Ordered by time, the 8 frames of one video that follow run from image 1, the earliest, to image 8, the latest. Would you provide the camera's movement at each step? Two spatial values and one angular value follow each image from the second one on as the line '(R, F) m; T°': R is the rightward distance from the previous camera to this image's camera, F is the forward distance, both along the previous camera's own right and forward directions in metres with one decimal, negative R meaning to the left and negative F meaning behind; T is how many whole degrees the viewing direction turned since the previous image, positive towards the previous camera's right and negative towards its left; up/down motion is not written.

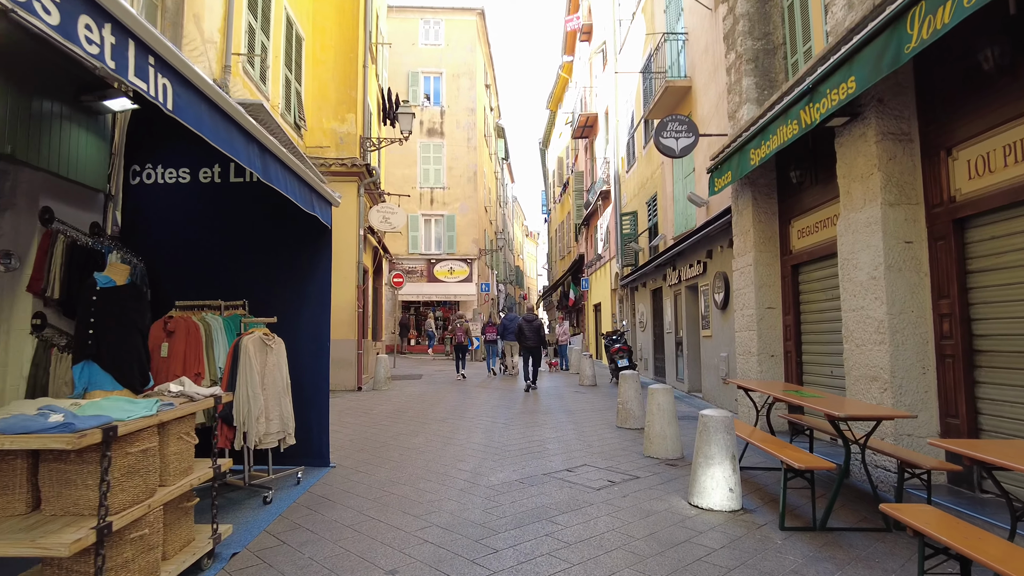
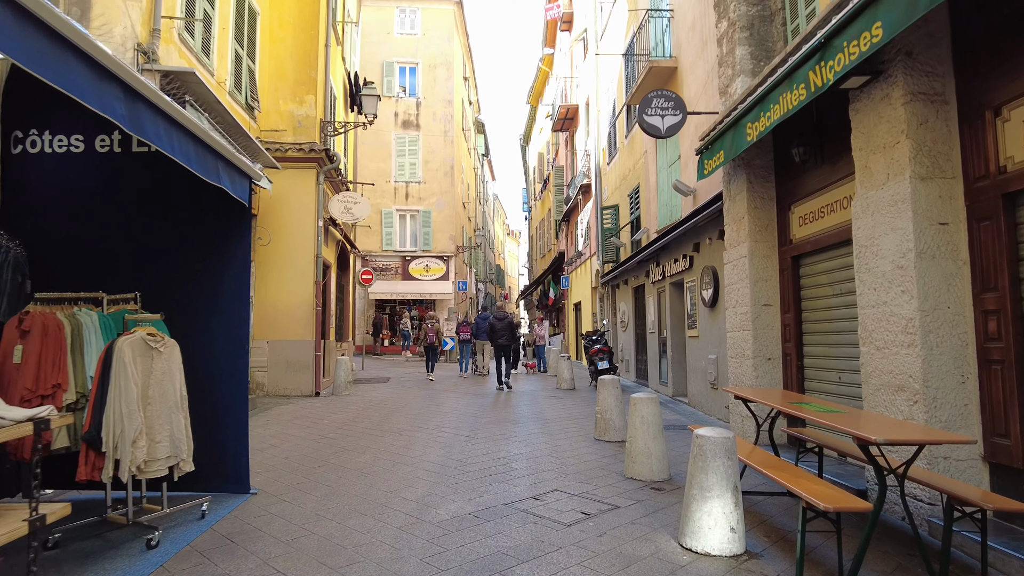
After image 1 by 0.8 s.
(+0.2, +1.0) m; +2°
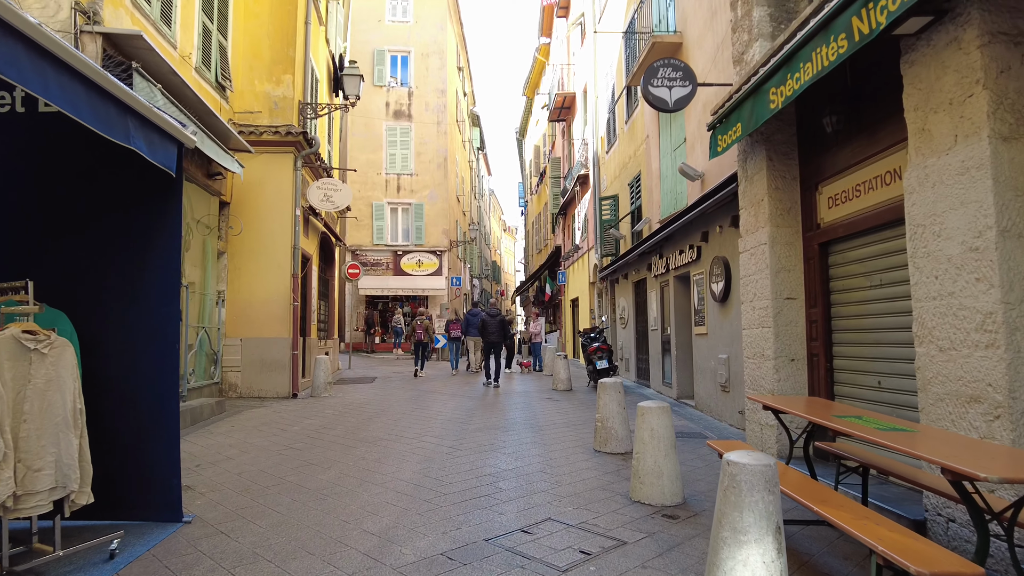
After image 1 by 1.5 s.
(+0.1, +0.9) m; 0°
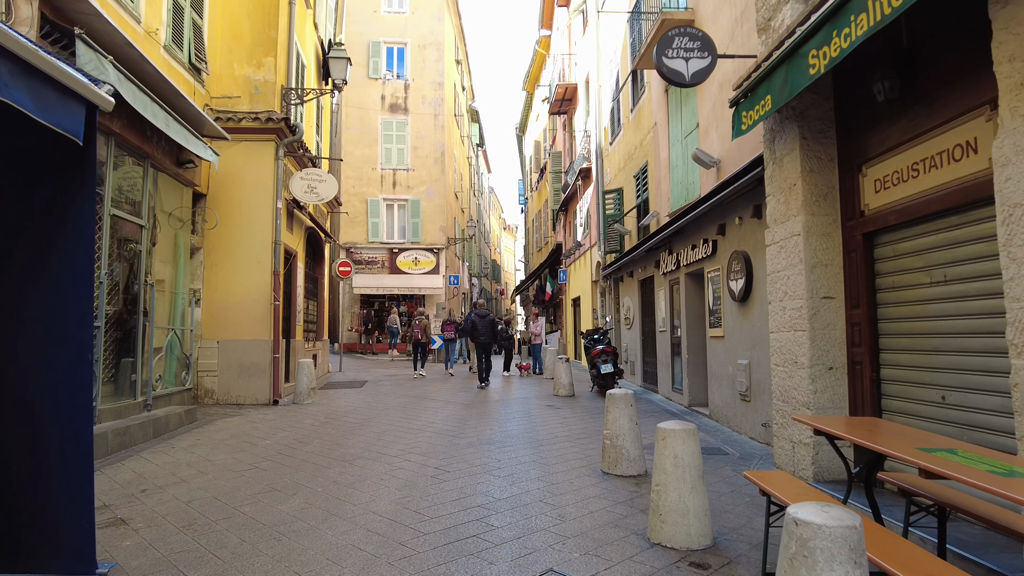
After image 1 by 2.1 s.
(0.0, +0.8) m; 0°
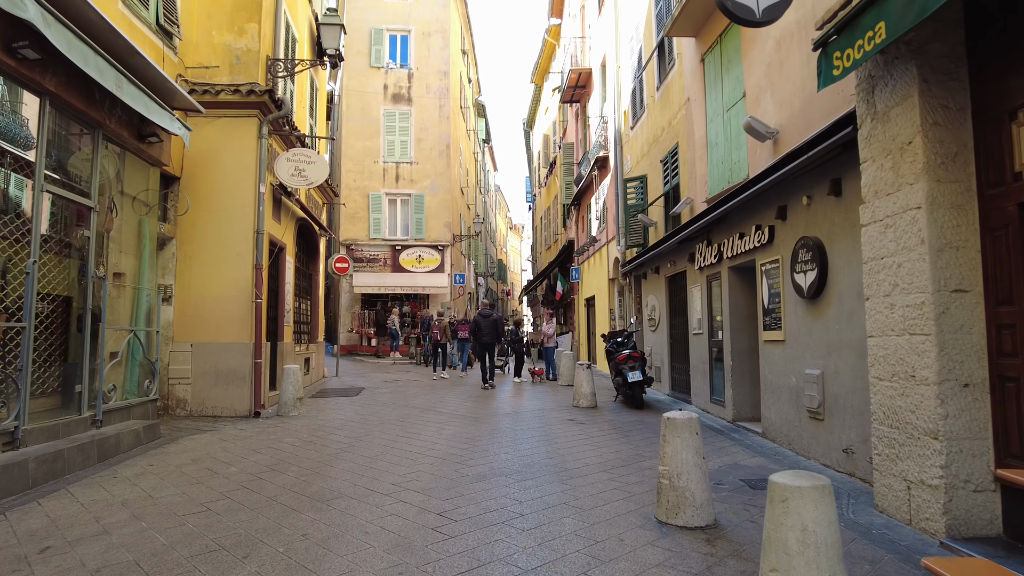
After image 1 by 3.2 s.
(-0.1, +1.4) m; 0°
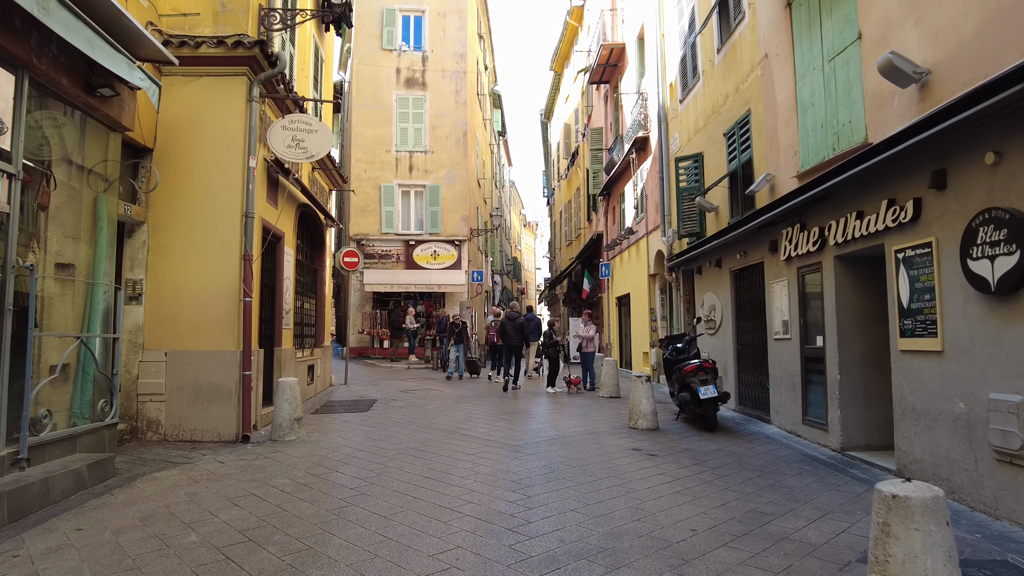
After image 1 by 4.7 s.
(-0.4, +1.8) m; -1°
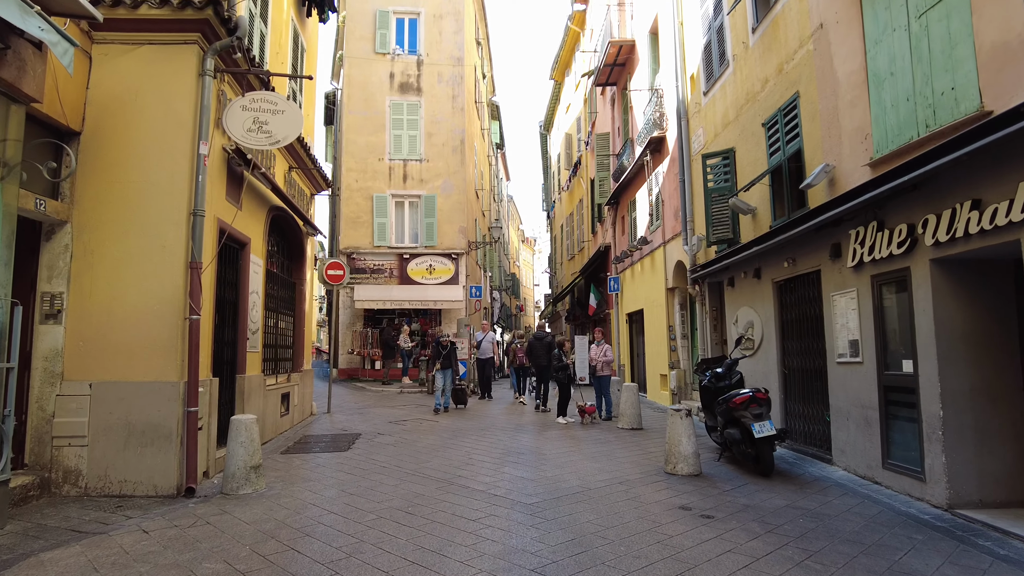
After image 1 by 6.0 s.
(-0.1, +1.5) m; 0°
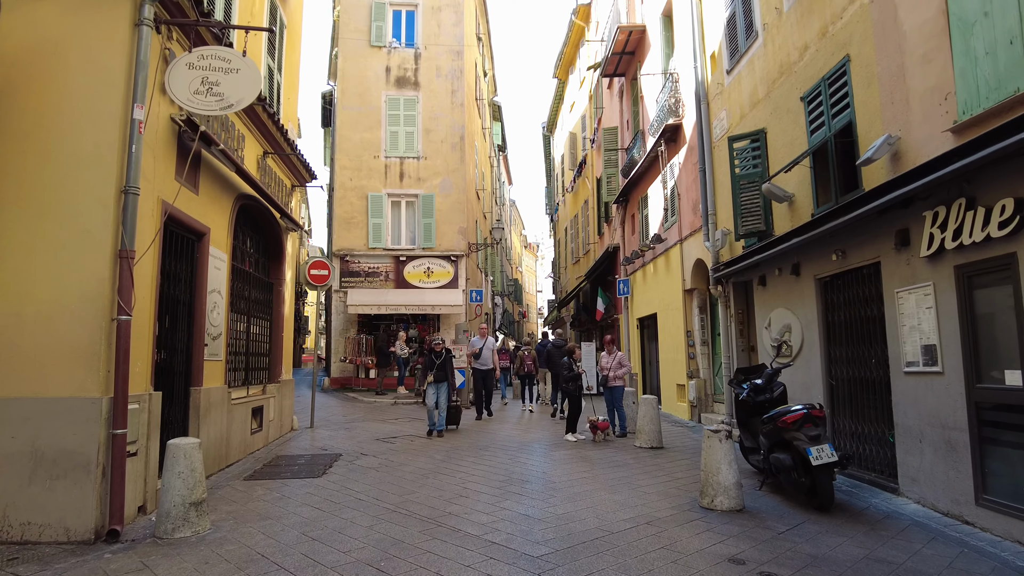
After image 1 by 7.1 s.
(0.0, +1.2) m; 0°
